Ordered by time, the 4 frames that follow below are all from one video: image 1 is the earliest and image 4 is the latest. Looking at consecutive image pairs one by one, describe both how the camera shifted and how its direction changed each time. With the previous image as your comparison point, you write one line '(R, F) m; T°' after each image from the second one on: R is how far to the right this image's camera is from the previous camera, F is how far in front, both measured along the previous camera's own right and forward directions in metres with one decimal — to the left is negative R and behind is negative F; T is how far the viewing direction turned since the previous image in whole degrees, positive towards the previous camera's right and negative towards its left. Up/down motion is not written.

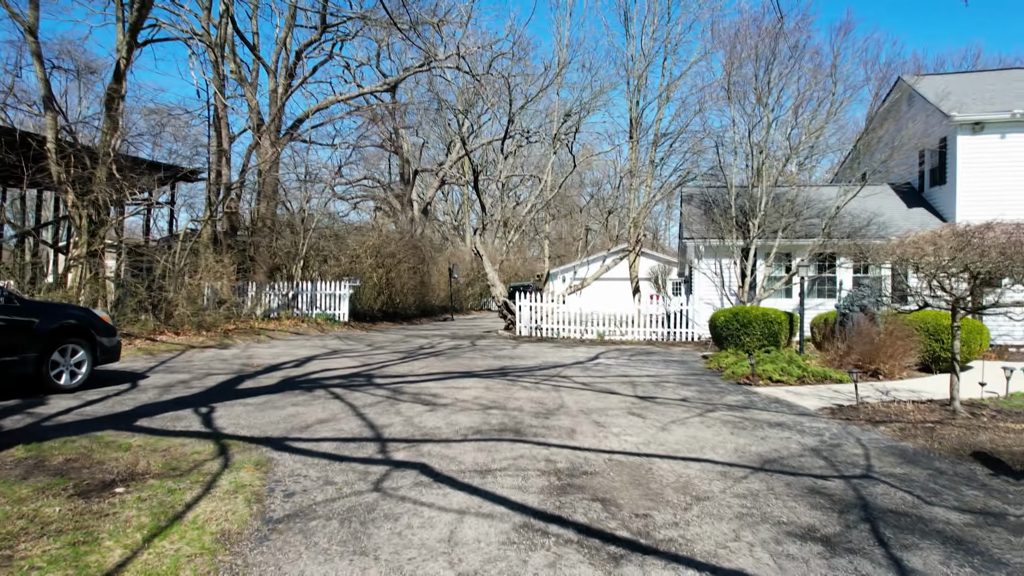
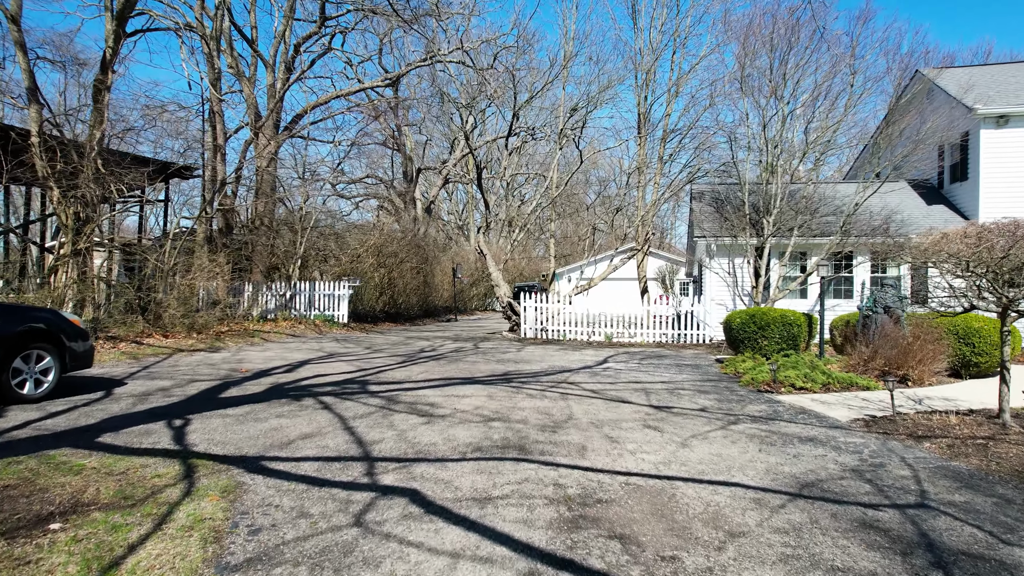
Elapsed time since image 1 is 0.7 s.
(0.0, +0.5) m; 0°
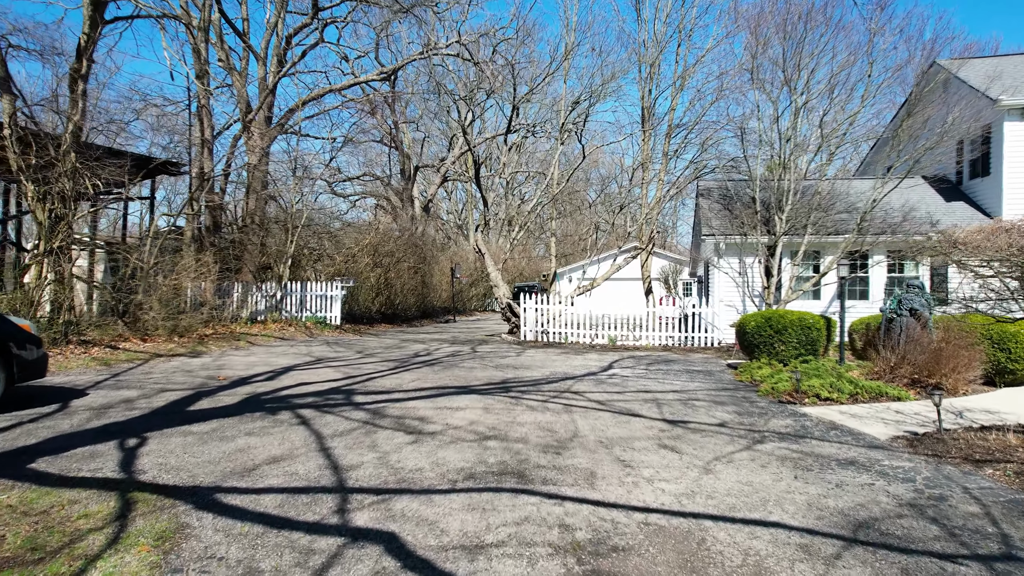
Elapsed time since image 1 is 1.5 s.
(0.0, +0.6) m; 0°
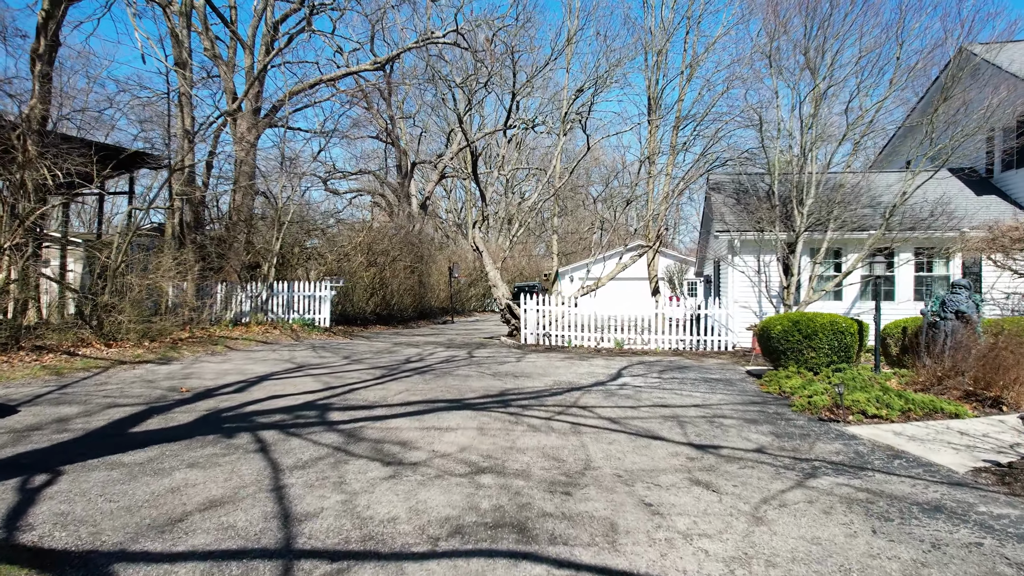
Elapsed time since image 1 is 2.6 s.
(0.0, +0.9) m; 0°
